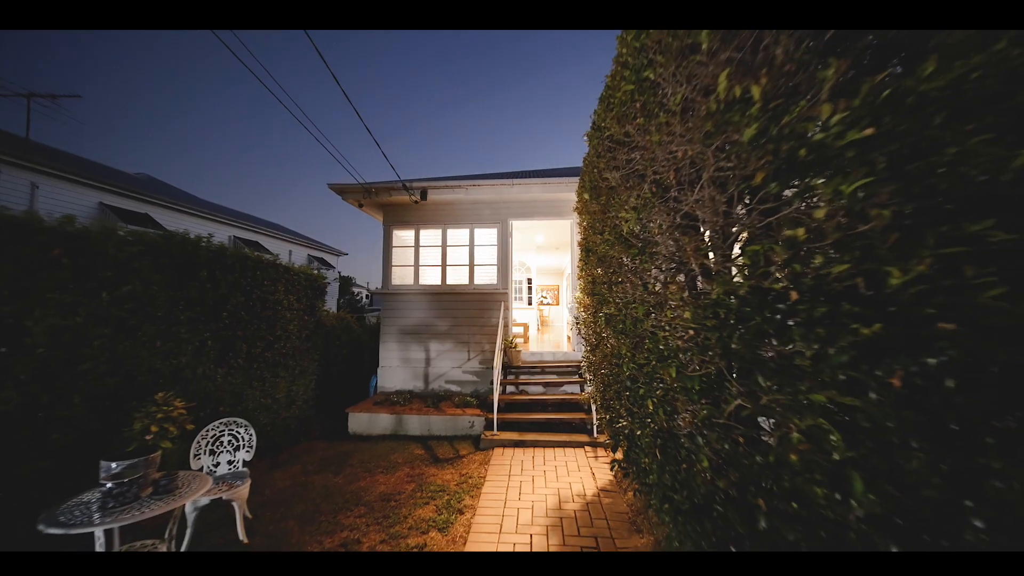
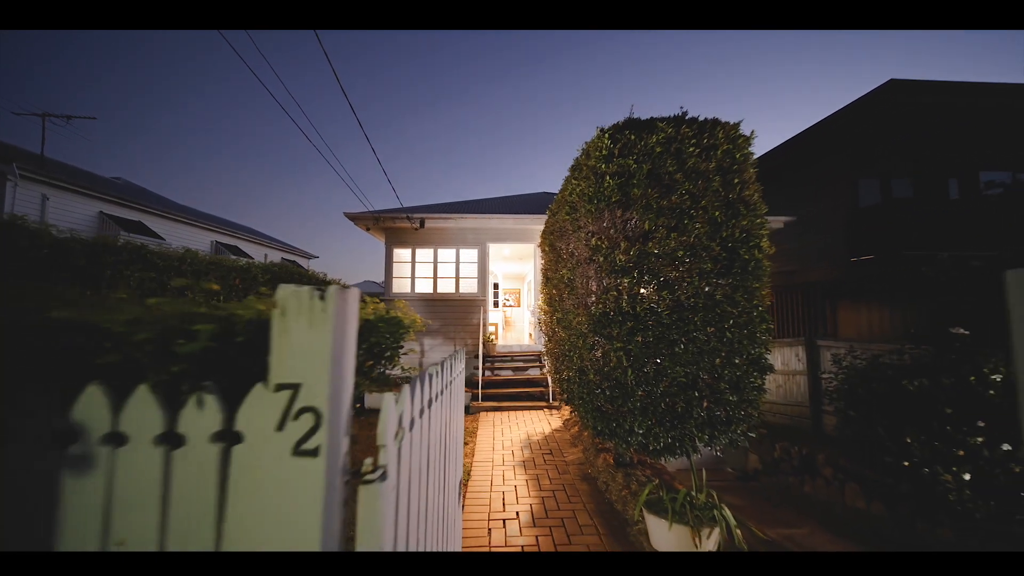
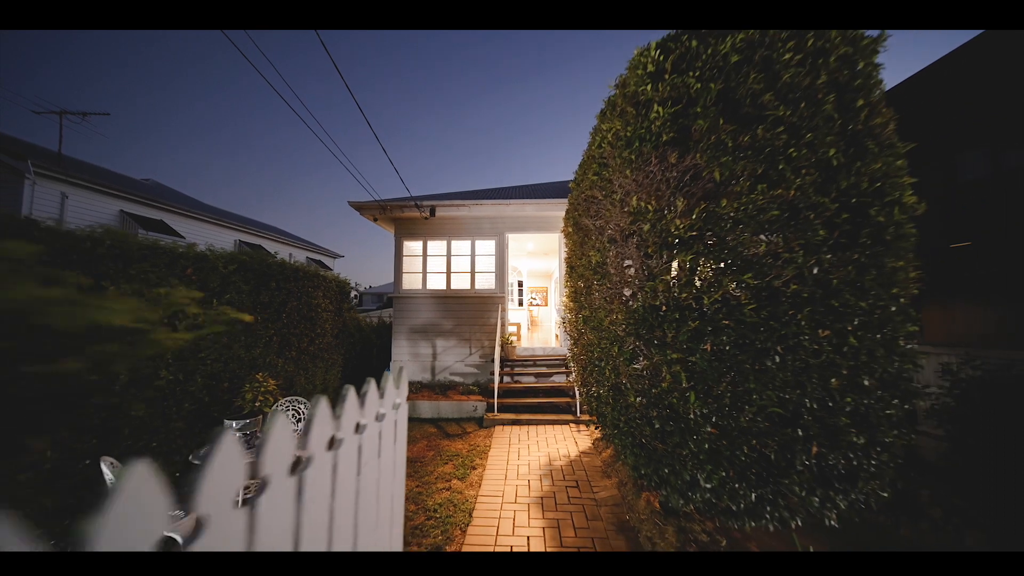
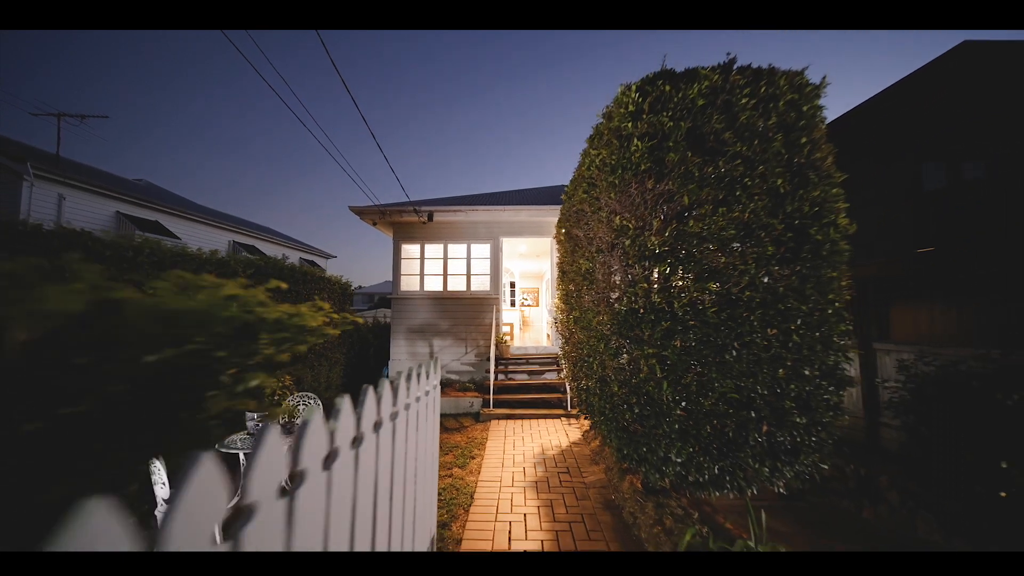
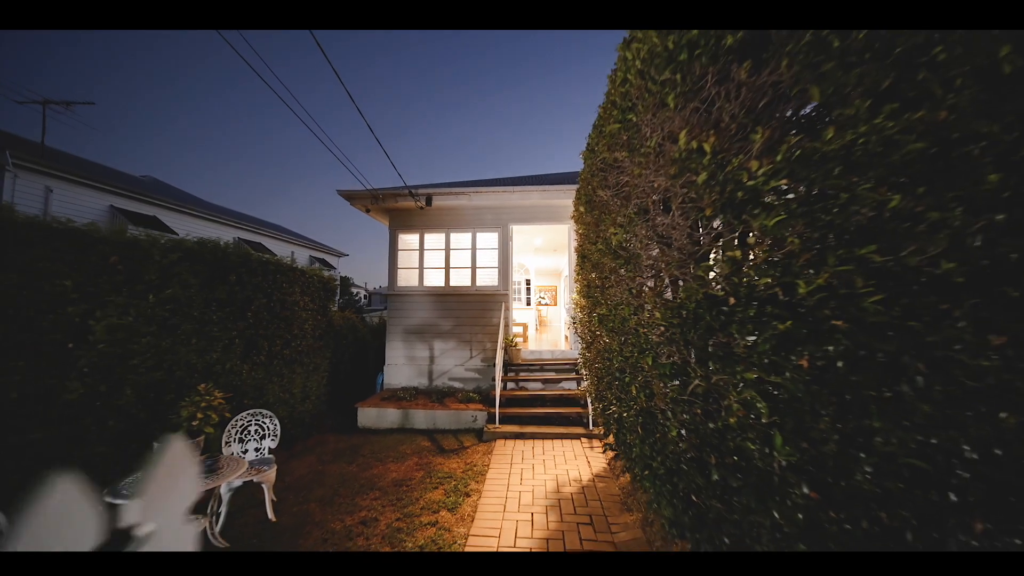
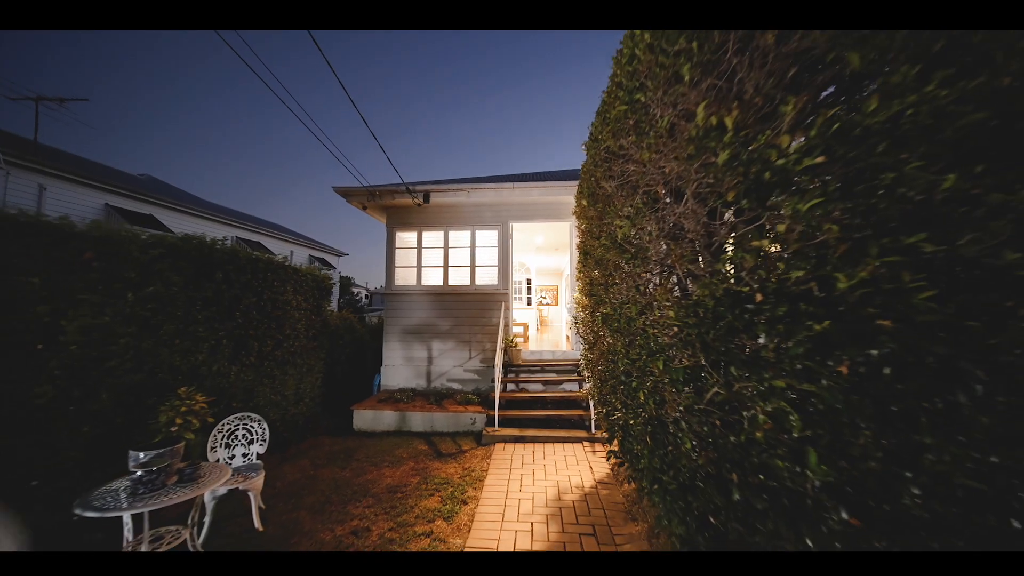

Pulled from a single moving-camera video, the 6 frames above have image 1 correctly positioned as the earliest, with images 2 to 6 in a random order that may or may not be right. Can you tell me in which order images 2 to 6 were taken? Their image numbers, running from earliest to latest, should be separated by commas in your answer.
6, 5, 3, 4, 2
